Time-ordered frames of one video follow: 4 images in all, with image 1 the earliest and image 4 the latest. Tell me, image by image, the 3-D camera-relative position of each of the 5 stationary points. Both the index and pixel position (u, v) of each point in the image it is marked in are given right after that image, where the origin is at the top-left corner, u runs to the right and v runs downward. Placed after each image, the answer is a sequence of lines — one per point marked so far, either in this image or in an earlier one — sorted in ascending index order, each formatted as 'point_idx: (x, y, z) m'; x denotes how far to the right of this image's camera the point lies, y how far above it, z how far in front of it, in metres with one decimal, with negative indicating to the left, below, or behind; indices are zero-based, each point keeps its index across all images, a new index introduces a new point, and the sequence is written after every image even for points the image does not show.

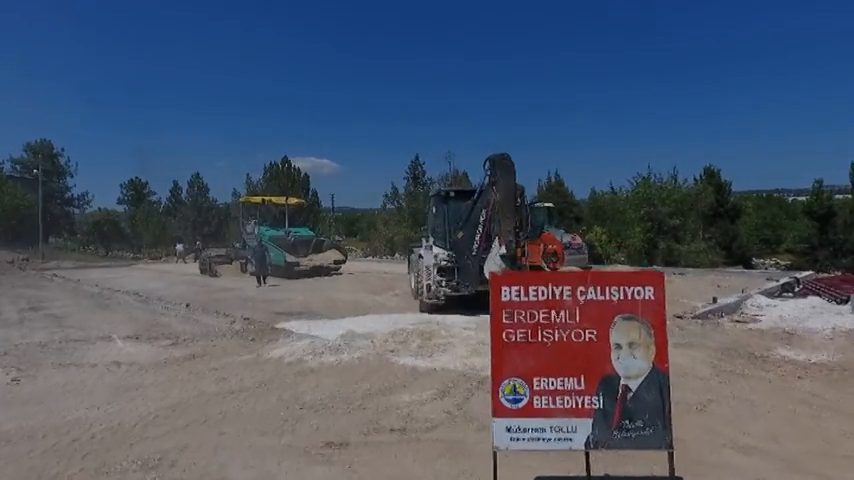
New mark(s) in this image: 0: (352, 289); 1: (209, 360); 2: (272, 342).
0: (-2.5, -1.6, +17.1) m
1: (-3.1, -1.7, +7.4) m
2: (-2.5, -1.7, +8.3) m
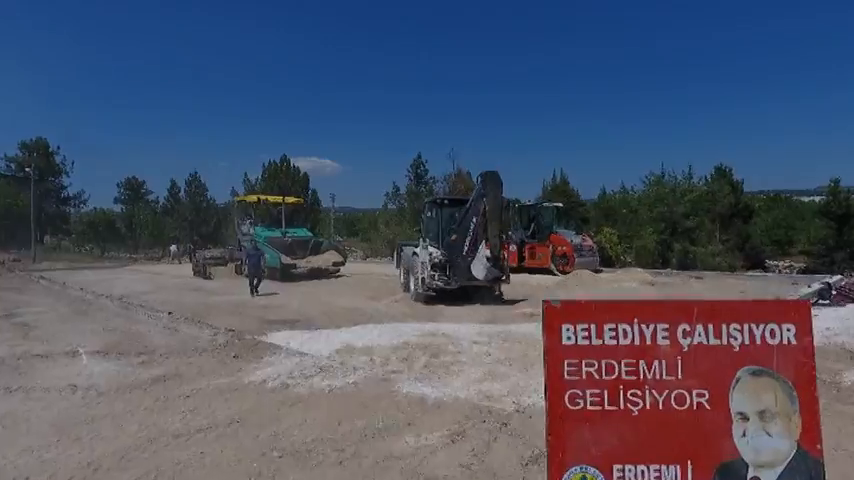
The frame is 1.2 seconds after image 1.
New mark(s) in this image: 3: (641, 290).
0: (-2.4, -1.7, +16.0) m
1: (-3.0, -1.8, +6.4) m
2: (-2.4, -1.7, +7.3) m
3: (+6.6, -1.6, +15.9) m
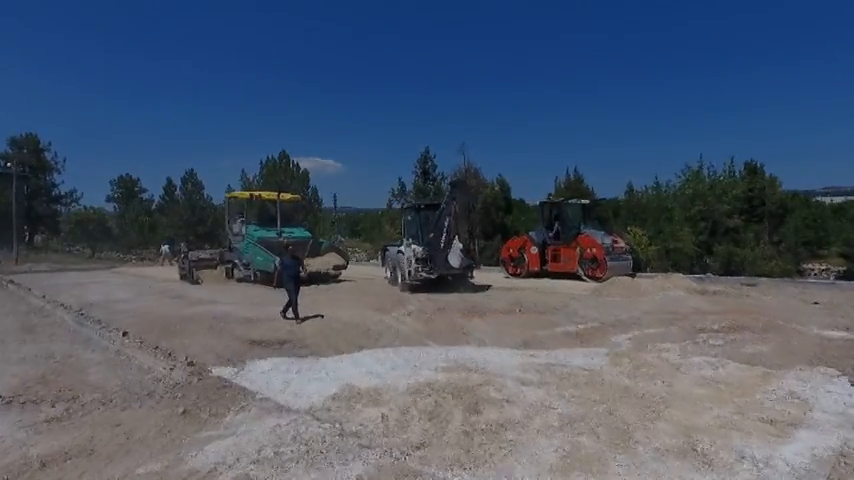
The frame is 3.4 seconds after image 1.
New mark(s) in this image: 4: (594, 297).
0: (-2.0, -1.7, +13.7) m
1: (-2.7, -1.8, +4.0) m
2: (-2.0, -1.7, +5.0) m
3: (+7.0, -1.6, +13.5) m
4: (+4.7, -1.6, +14.4) m
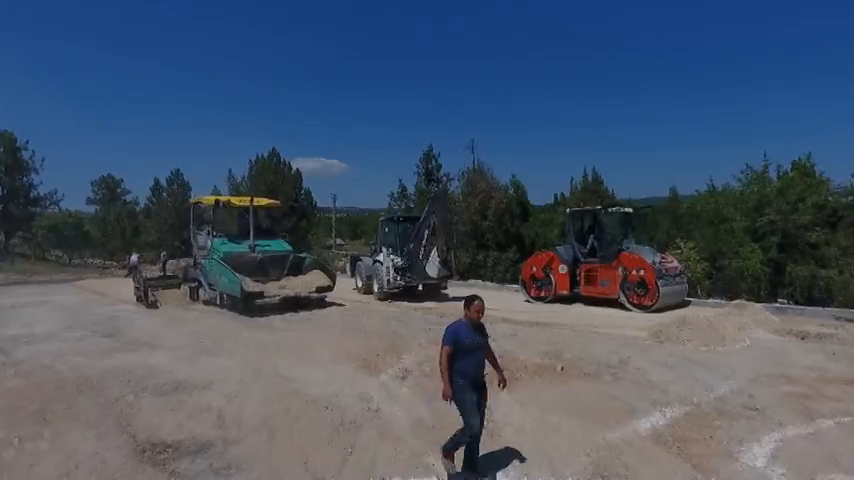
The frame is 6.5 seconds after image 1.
0: (-1.9, -2.3, +9.9) m
1: (-2.7, -2.3, +0.3) m
2: (-2.0, -2.3, +1.2) m
3: (+7.1, -2.1, +9.7) m
4: (+4.8, -2.1, +10.6) m
